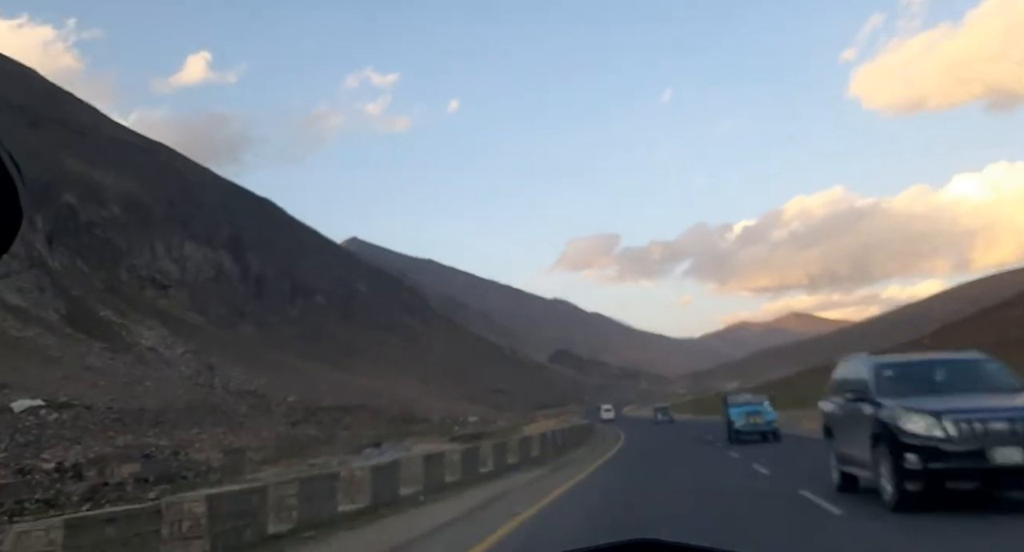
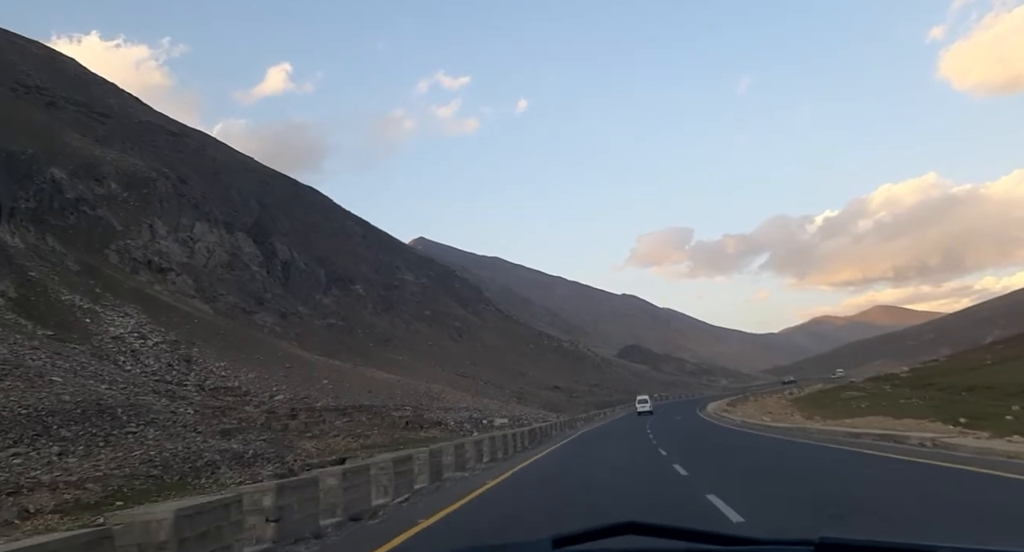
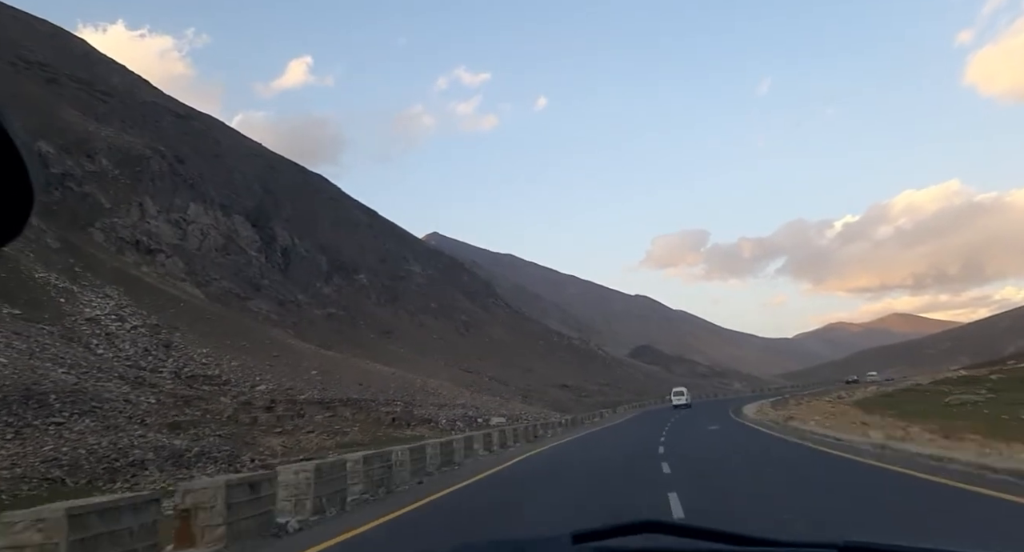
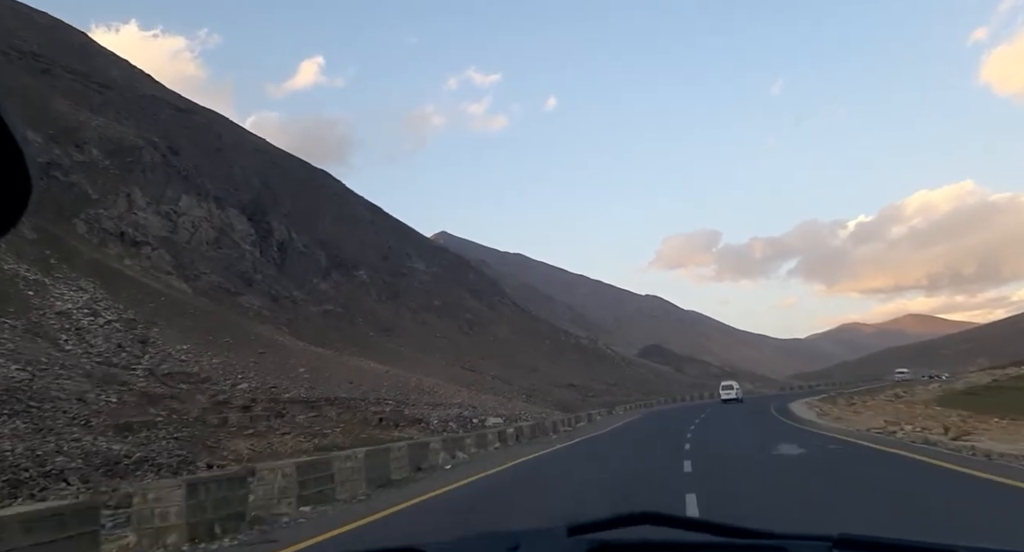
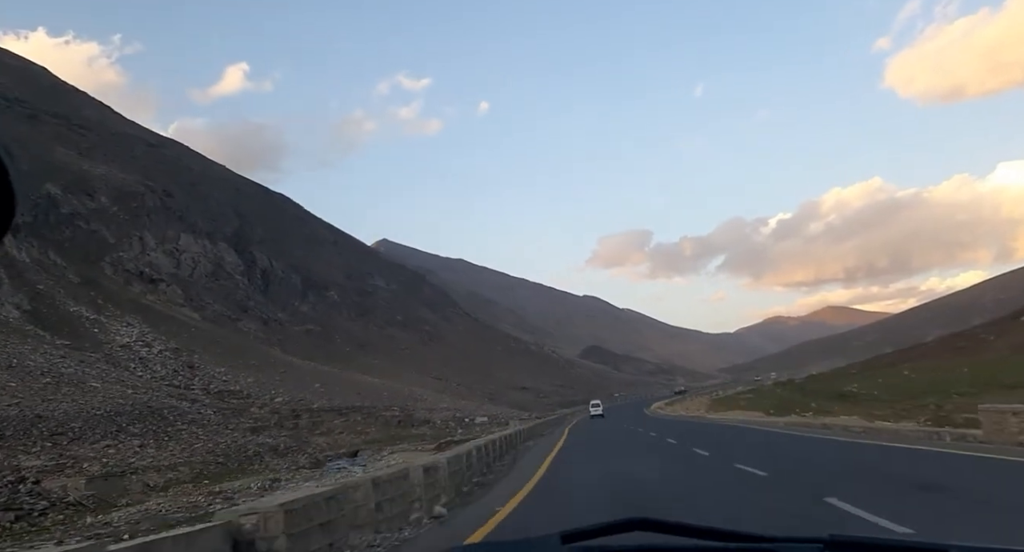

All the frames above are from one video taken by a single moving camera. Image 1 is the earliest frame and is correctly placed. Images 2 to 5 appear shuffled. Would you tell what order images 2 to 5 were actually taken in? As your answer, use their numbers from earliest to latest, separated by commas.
5, 2, 3, 4
